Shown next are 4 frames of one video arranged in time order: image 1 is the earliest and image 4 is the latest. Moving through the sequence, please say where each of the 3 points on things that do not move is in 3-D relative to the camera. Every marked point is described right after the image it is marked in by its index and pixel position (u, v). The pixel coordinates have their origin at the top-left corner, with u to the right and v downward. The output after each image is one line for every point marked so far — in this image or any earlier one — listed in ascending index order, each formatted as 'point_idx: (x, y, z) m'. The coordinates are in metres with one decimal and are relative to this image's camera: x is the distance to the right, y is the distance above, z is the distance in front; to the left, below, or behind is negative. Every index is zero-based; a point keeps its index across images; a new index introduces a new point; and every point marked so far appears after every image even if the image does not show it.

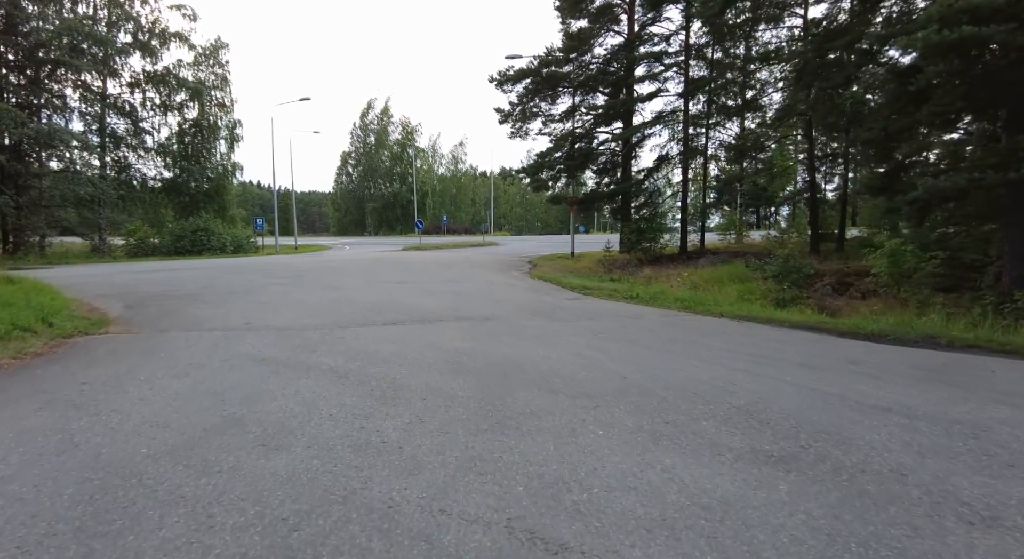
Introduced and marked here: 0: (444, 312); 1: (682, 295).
0: (-1.2, -0.6, +10.5) m
1: (+4.4, -0.4, +14.6) m
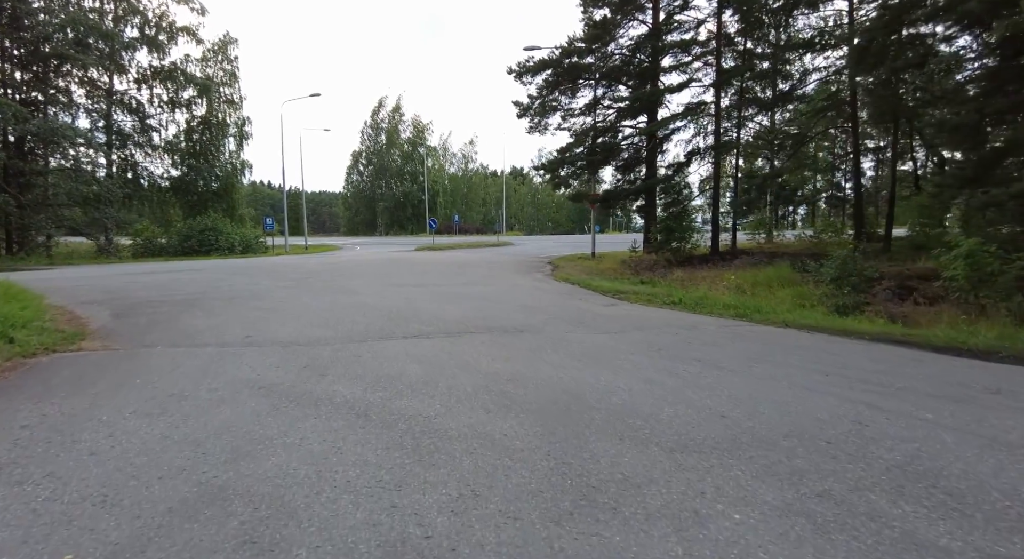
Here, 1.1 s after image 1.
0: (-0.6, -0.7, +9.2) m
1: (+5.1, -0.5, +13.2) m
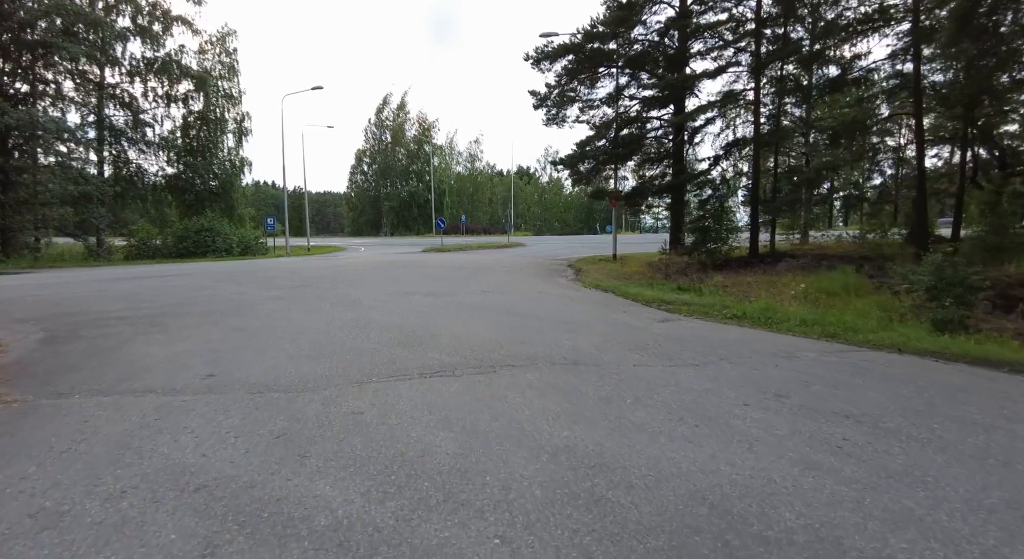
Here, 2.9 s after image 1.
0: (0.0, -0.9, +7.1) m
1: (+5.7, -0.7, +11.0) m
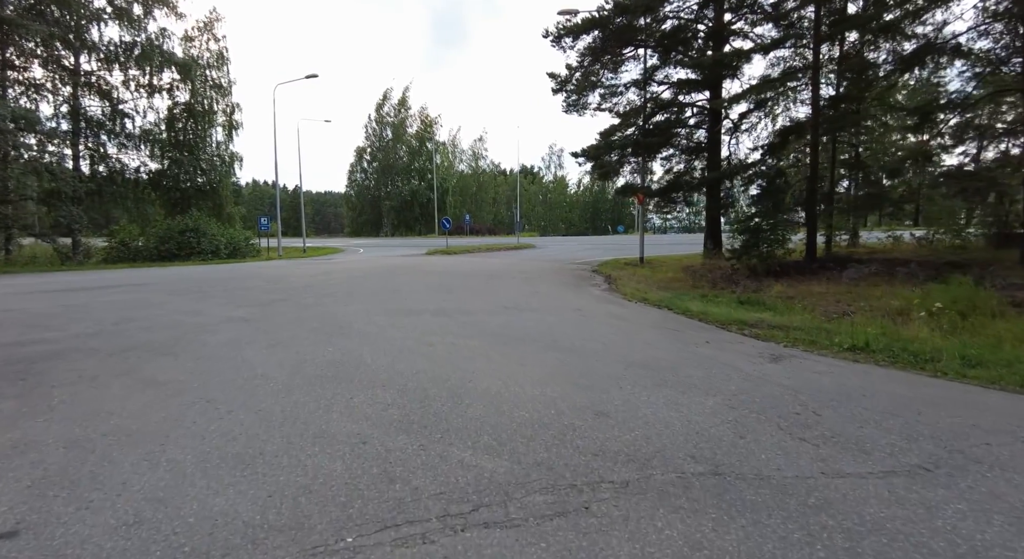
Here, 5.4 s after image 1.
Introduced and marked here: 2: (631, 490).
0: (+0.6, -1.2, +4.1) m
1: (+6.3, -1.0, +8.0) m
2: (+0.6, -1.2, +3.4) m
